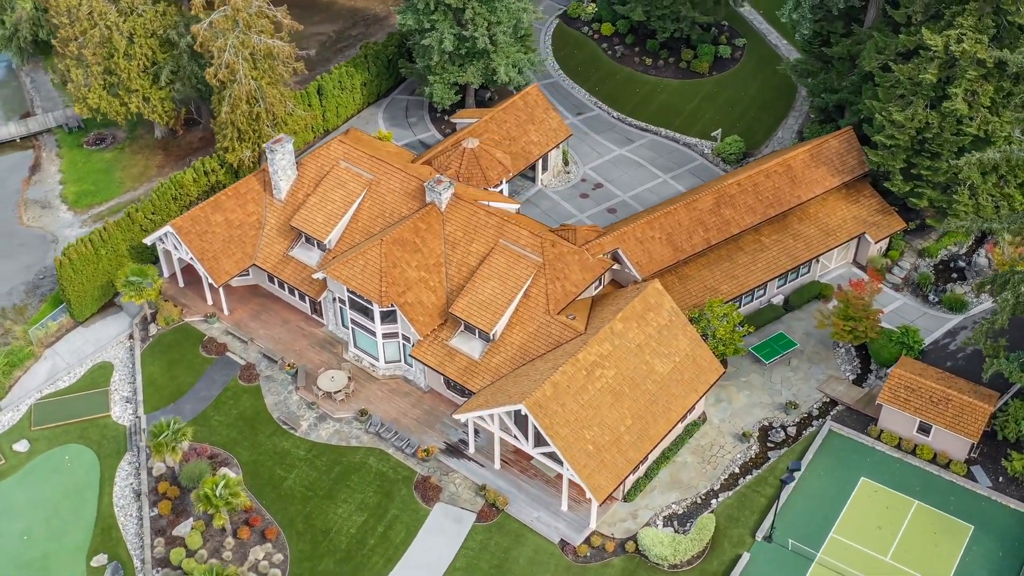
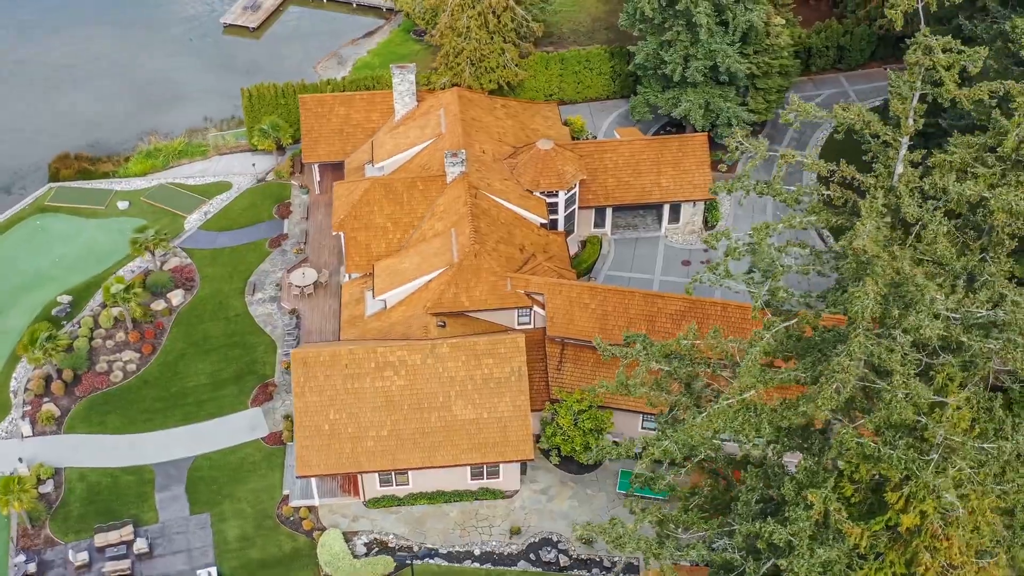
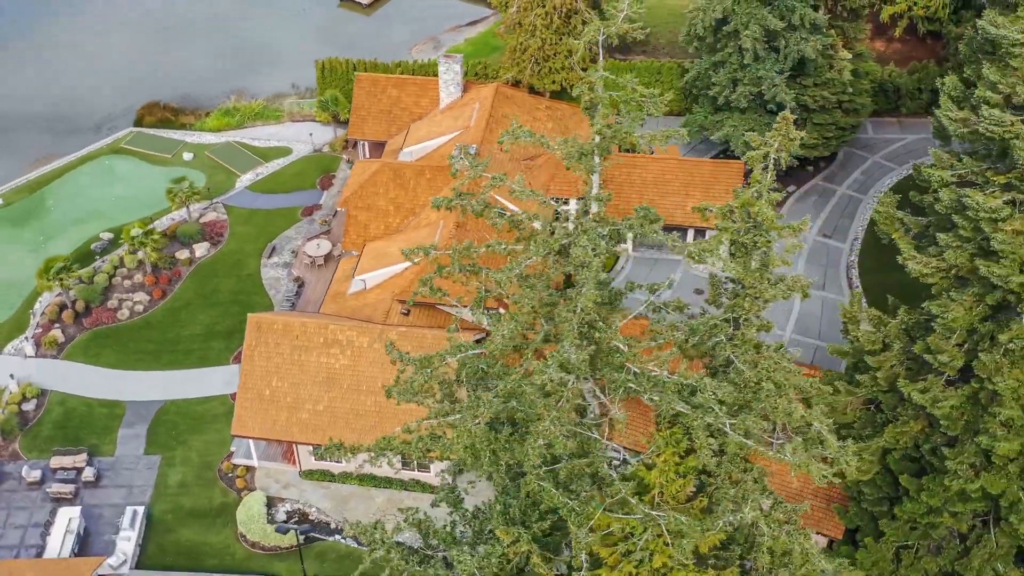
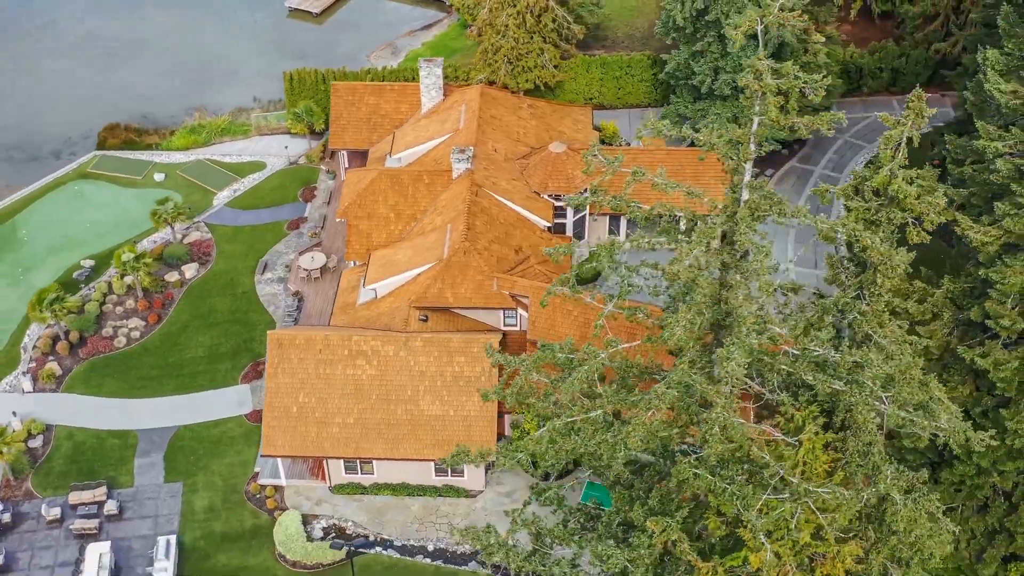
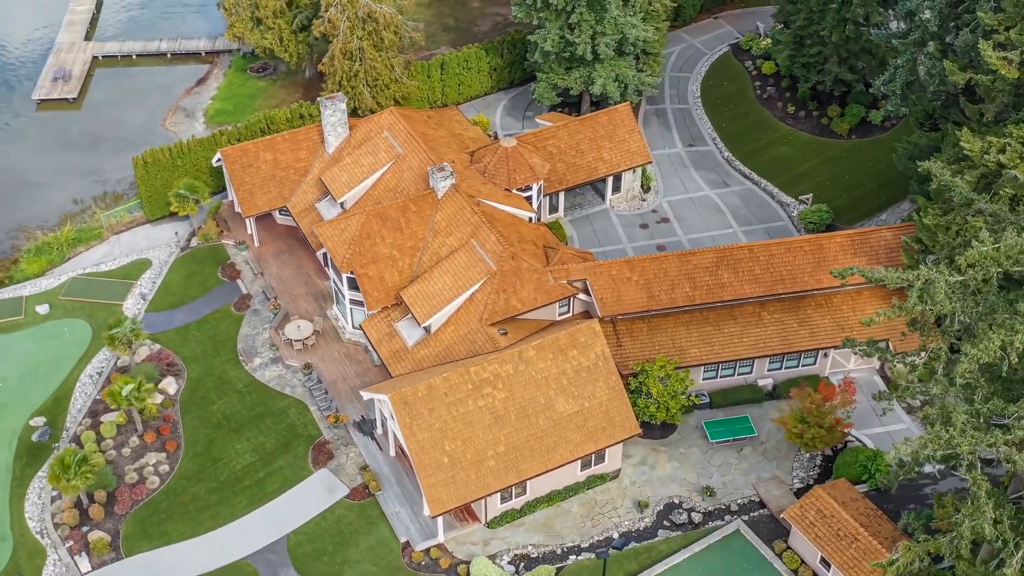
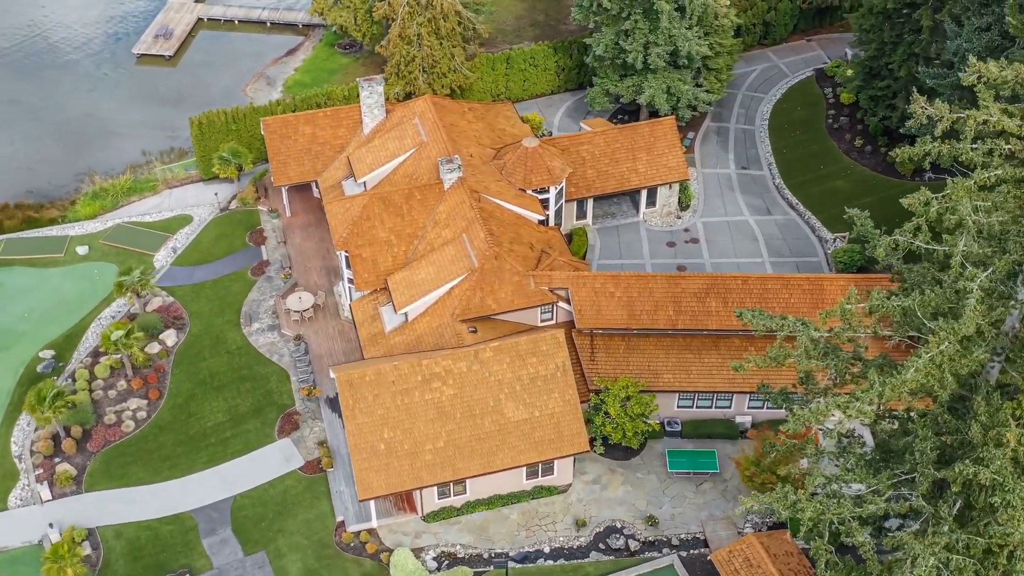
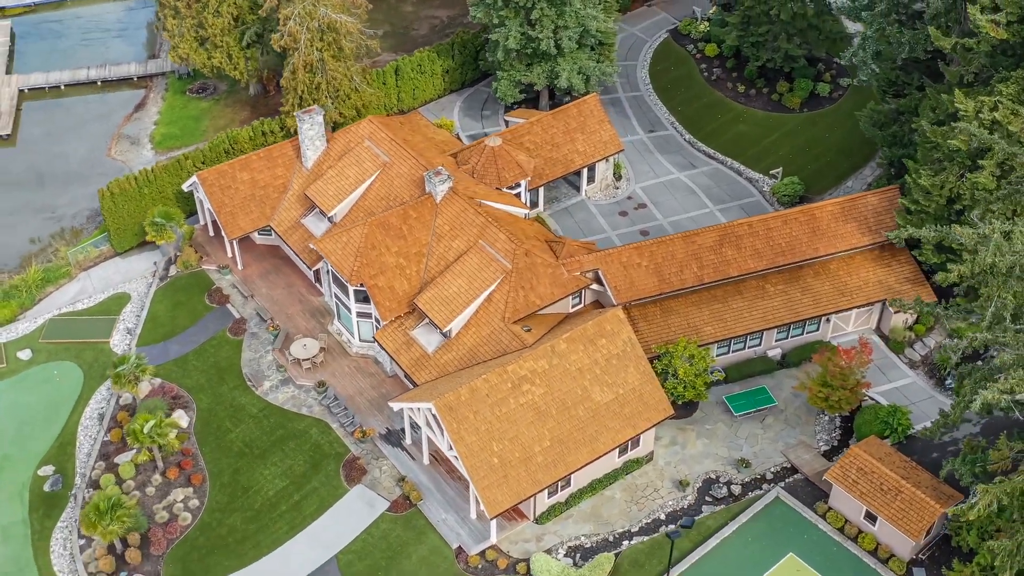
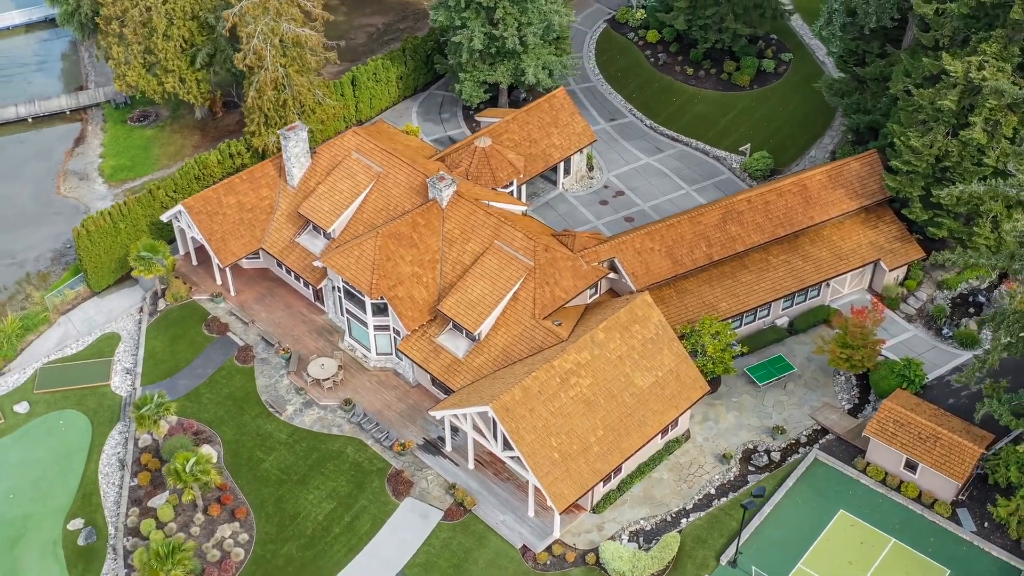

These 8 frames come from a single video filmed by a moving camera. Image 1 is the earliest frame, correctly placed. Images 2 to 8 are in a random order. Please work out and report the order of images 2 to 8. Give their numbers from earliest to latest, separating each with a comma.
8, 7, 5, 6, 2, 4, 3
